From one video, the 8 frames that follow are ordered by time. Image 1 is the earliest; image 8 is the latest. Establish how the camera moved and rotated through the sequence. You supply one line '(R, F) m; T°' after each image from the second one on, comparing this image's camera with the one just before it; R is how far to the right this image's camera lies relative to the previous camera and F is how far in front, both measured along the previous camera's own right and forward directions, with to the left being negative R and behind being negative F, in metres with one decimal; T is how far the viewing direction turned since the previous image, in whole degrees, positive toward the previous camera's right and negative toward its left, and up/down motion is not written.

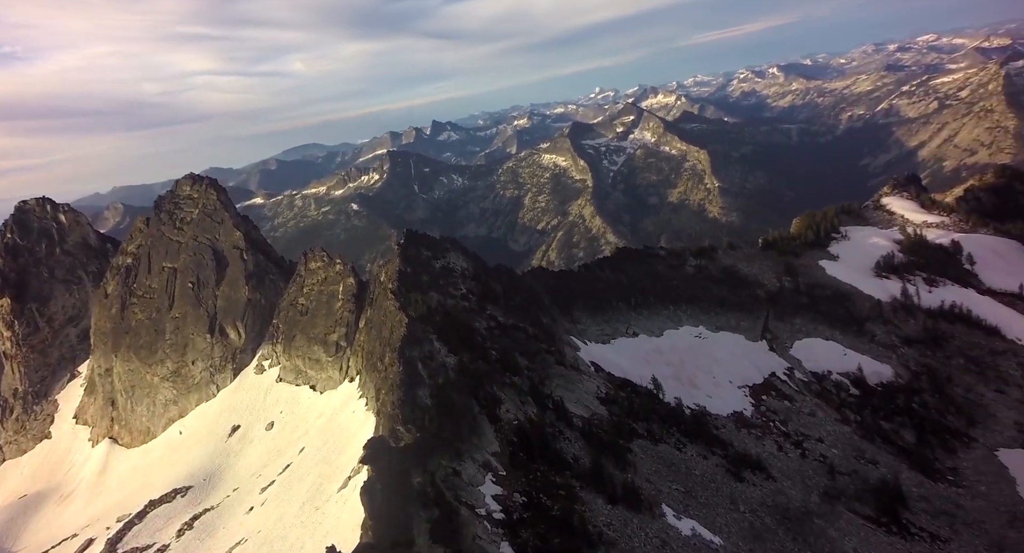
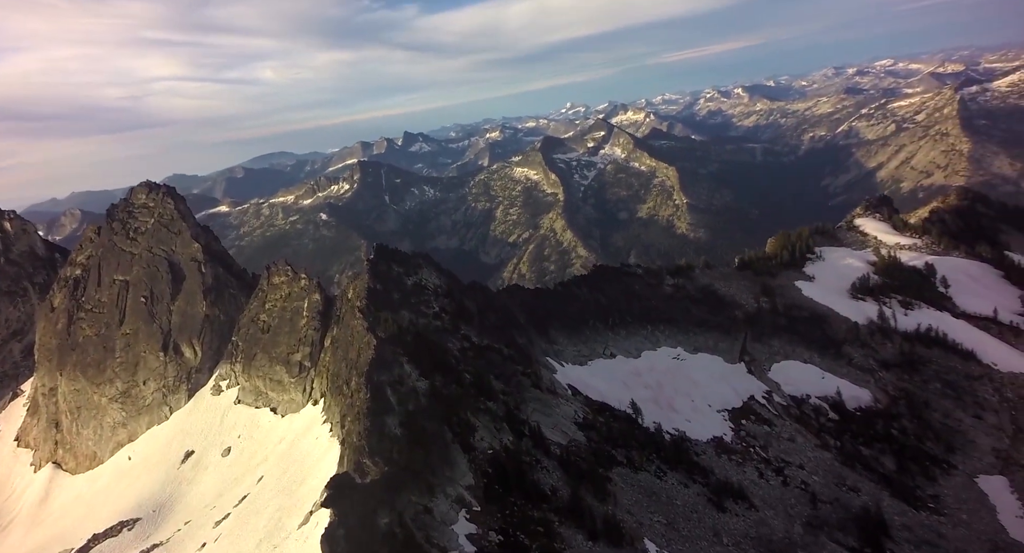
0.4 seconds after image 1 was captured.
(-0.3, +1.3) m; +3°
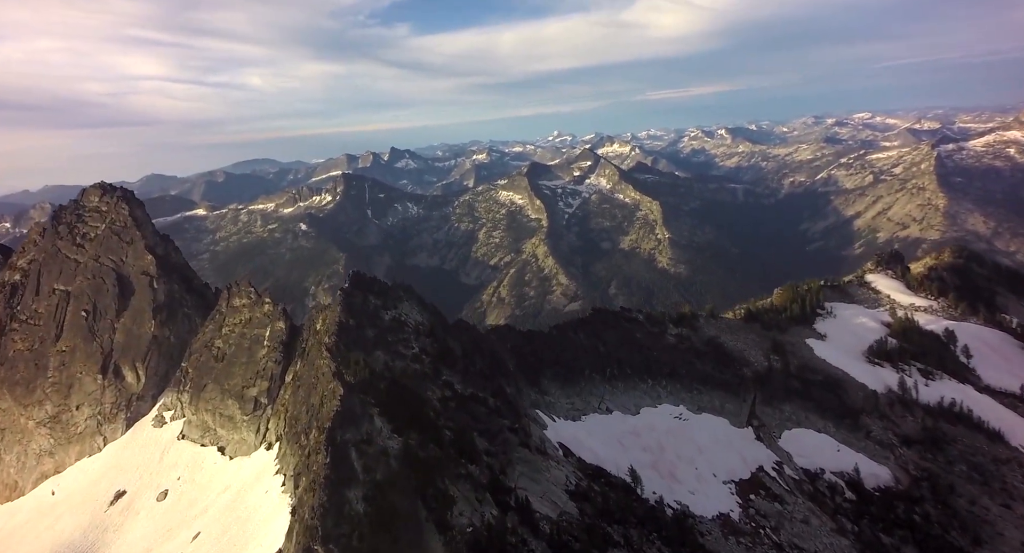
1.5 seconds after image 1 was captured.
(-0.8, +3.5) m; +2°
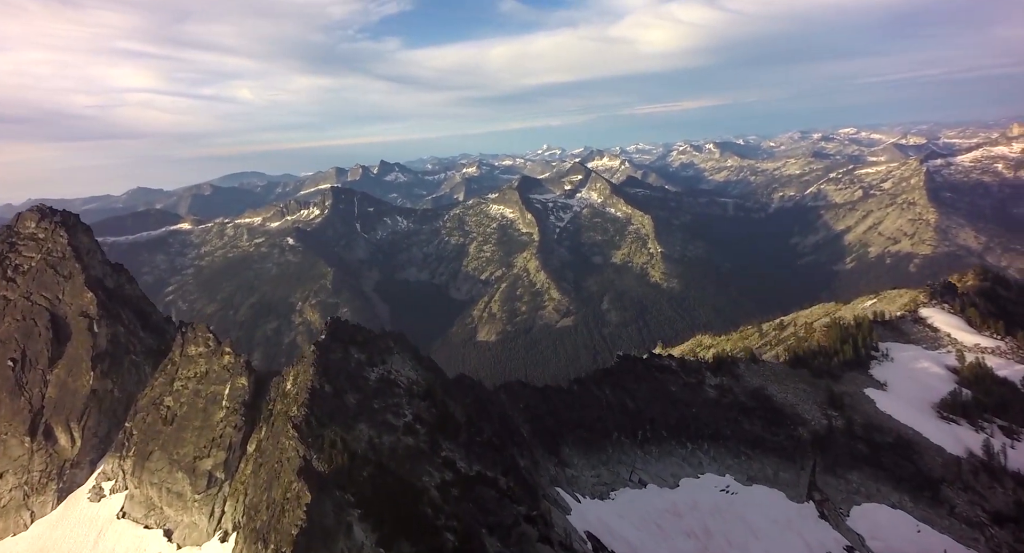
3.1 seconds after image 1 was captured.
(-1.1, +5.3) m; +1°
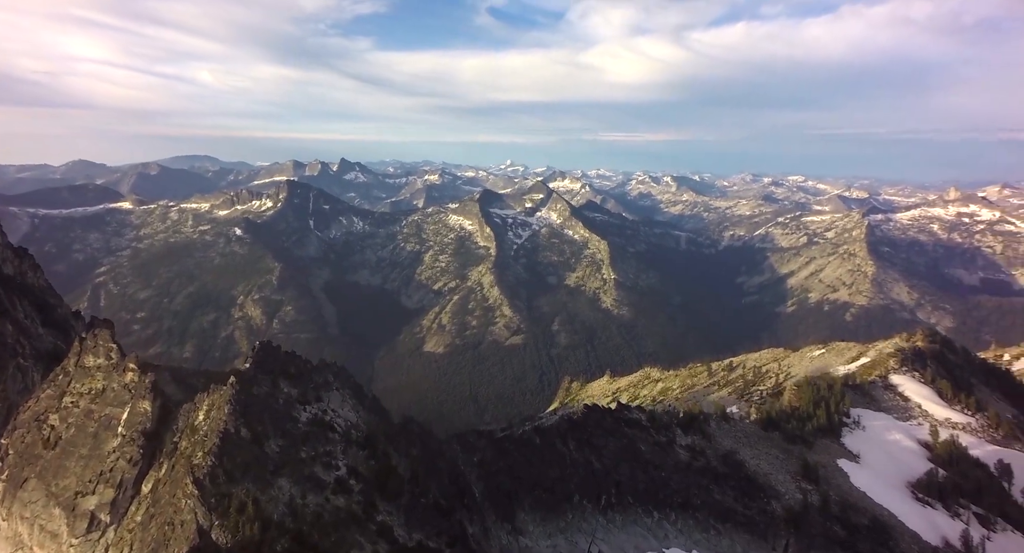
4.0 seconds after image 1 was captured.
(-0.6, +3.1) m; +5°
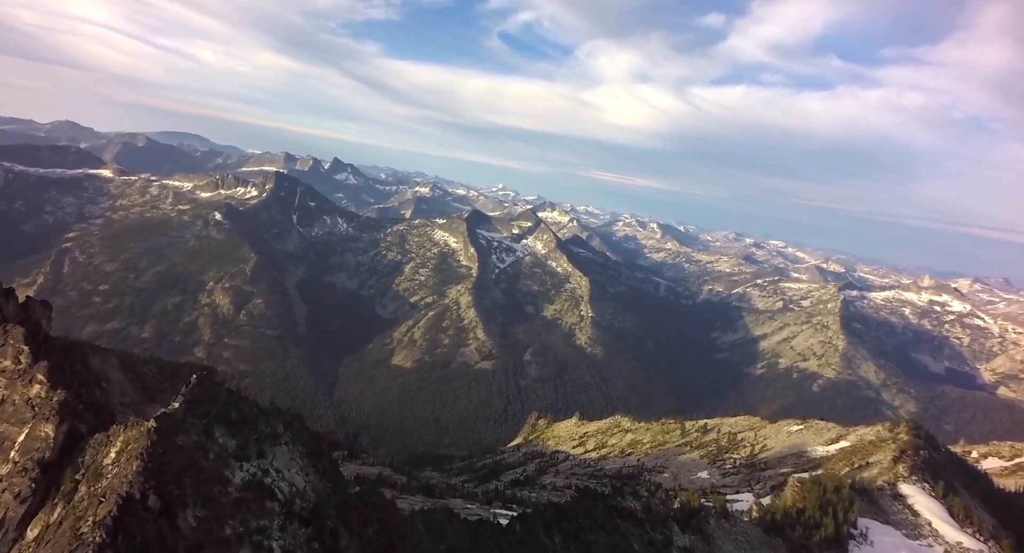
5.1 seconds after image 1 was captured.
(-1.2, +3.4) m; +2°
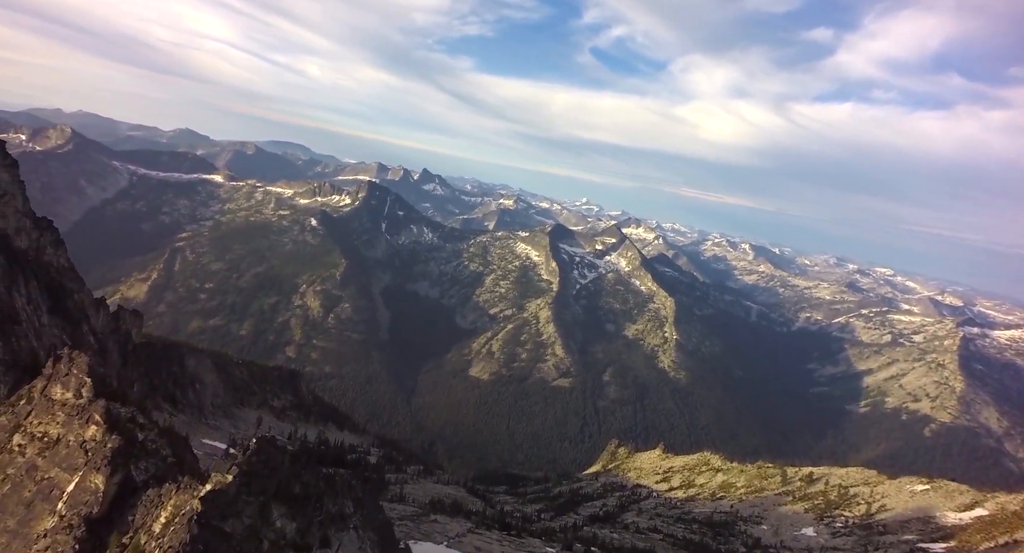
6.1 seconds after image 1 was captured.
(-2.3, +5.4) m; -8°
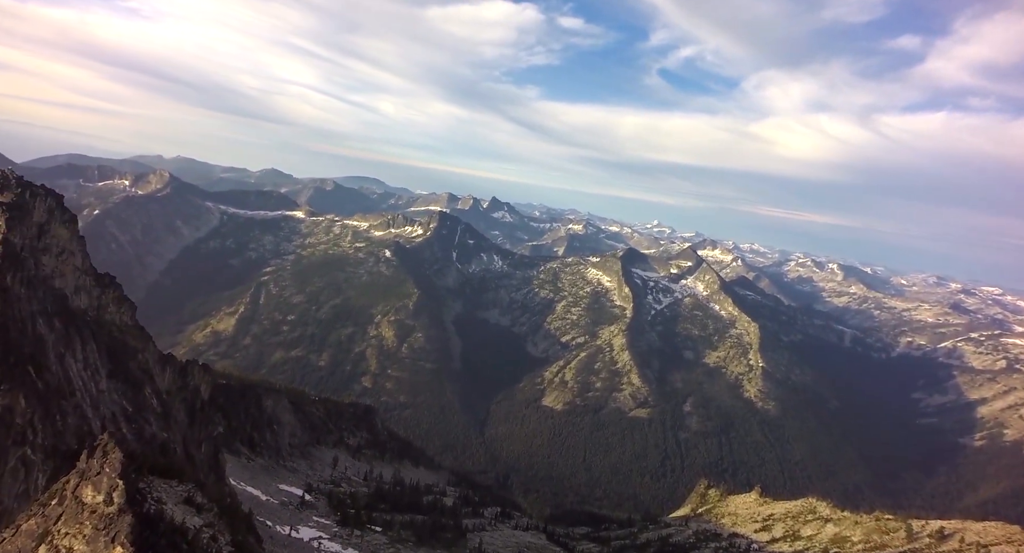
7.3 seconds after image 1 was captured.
(-2.1, +5.7) m; -7°
